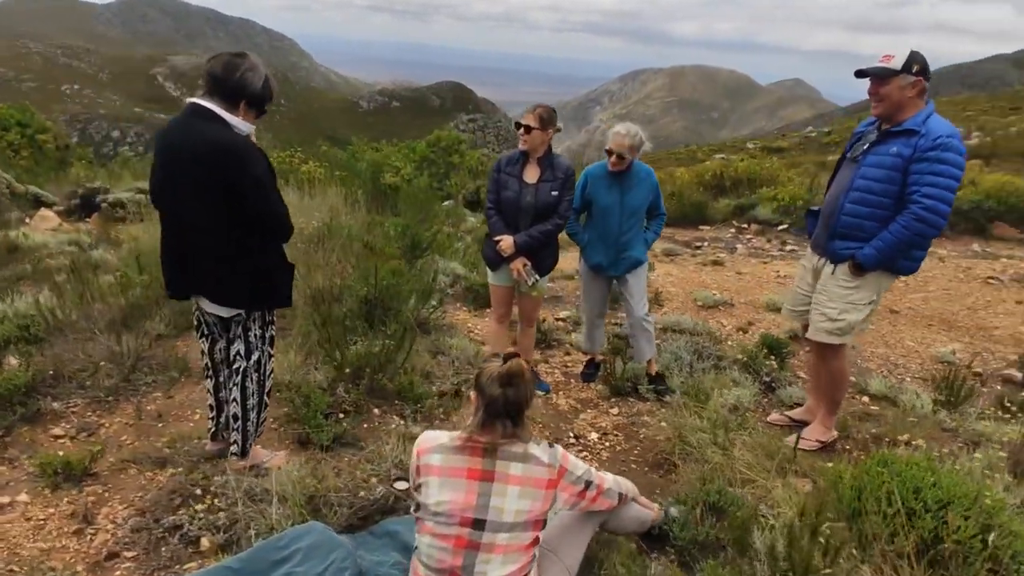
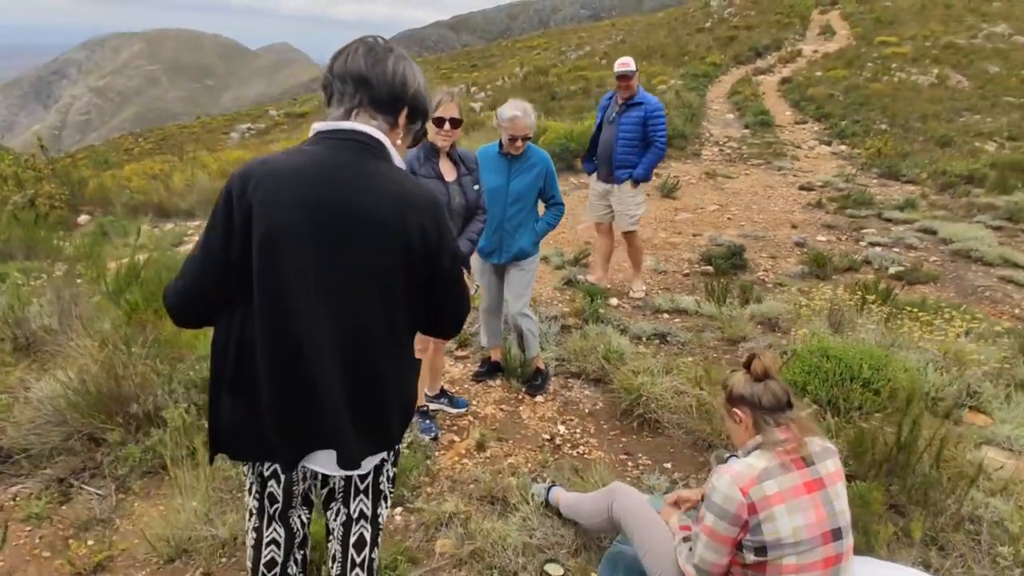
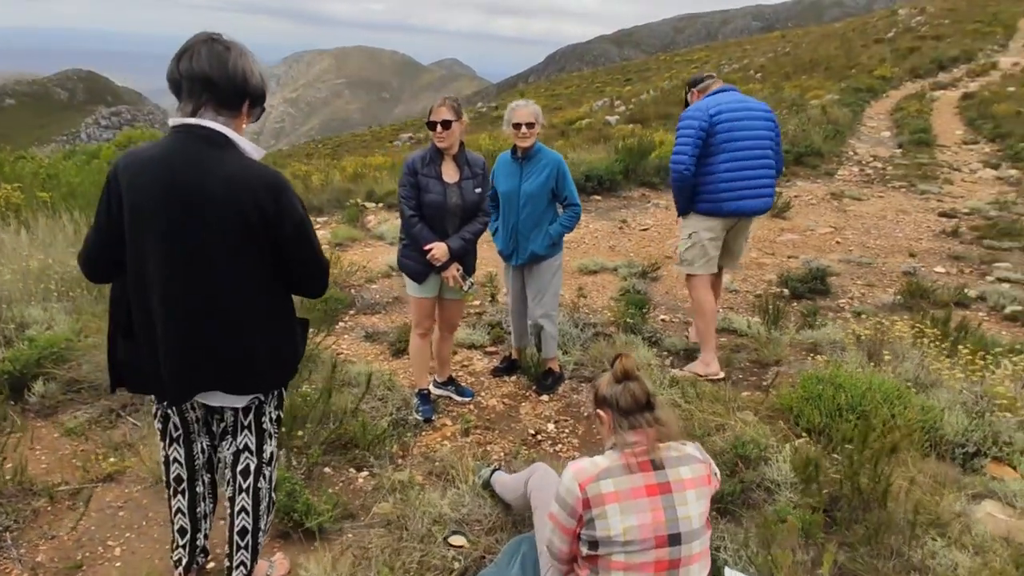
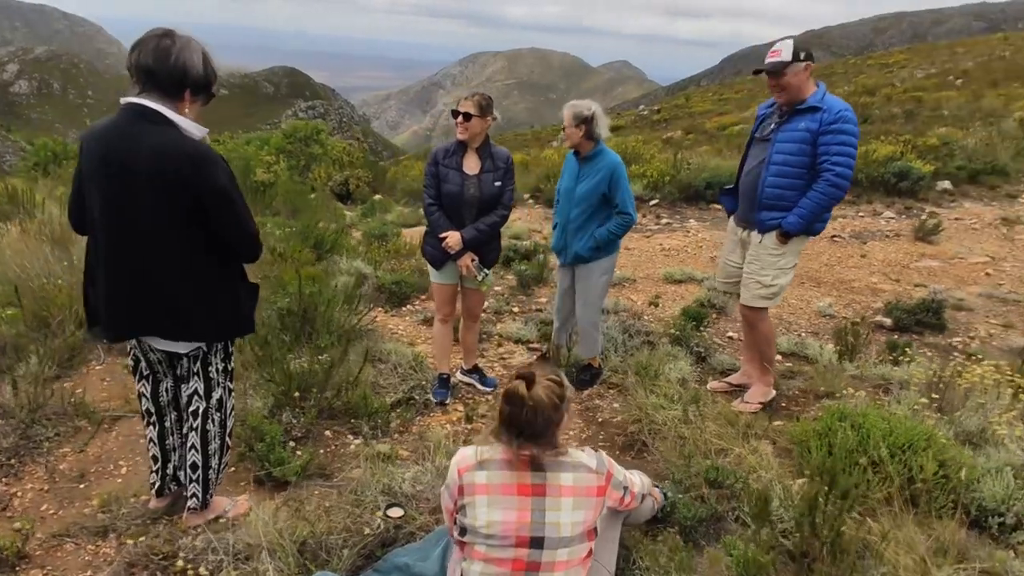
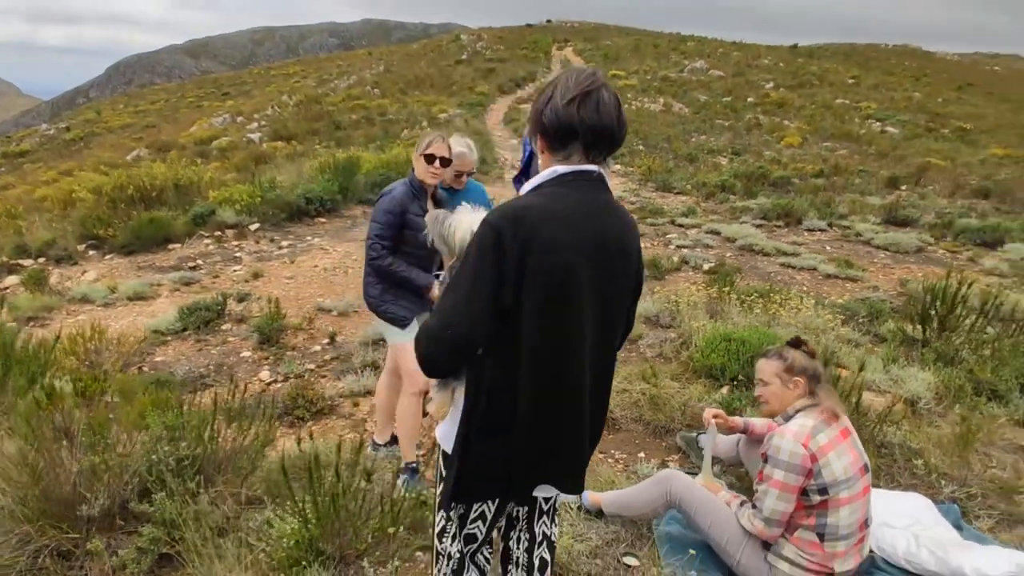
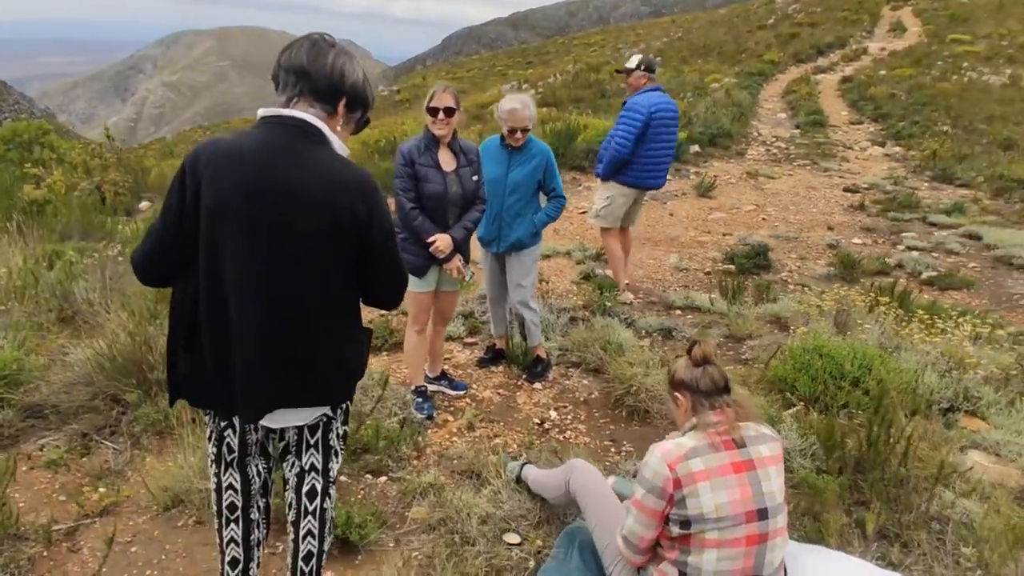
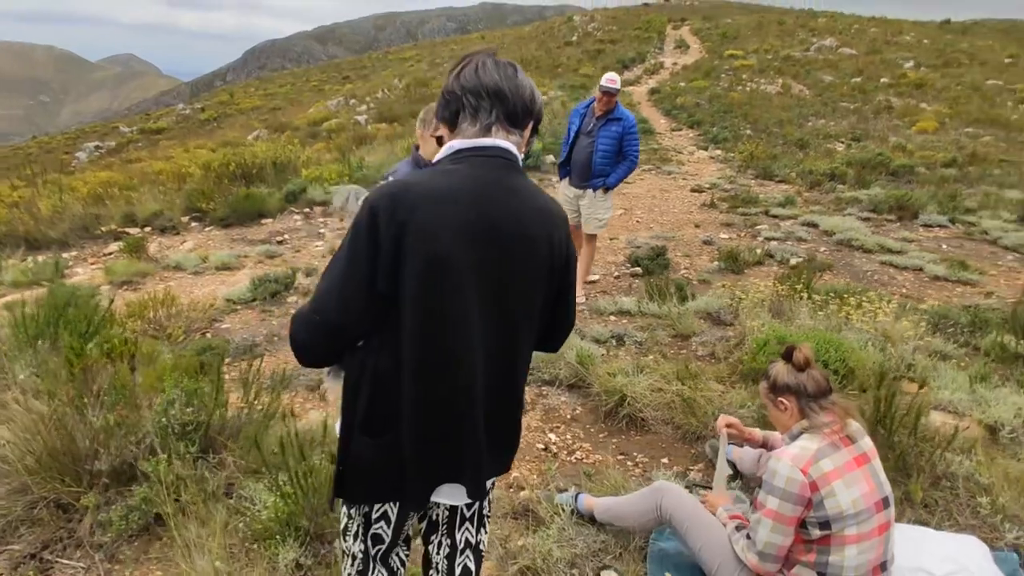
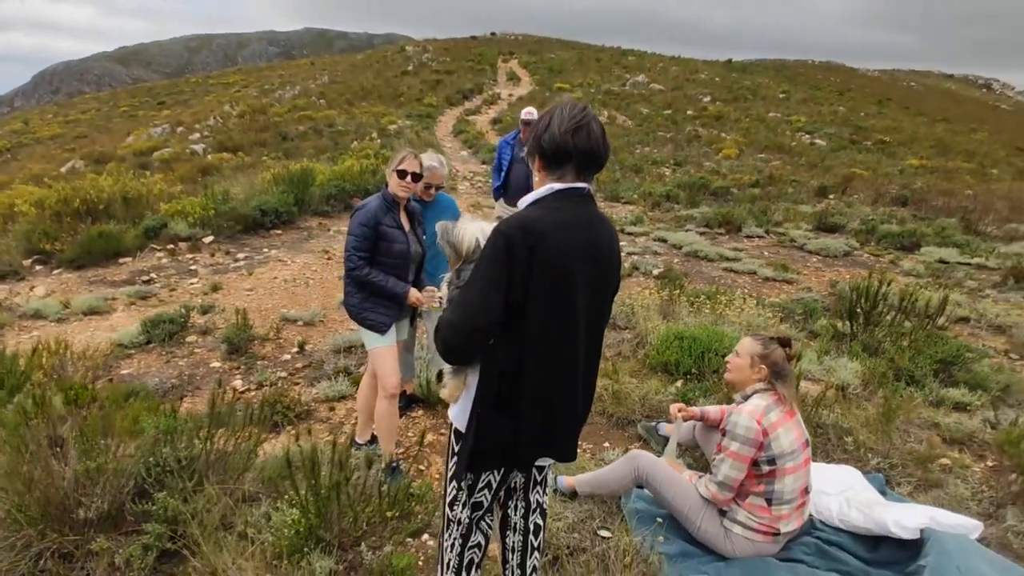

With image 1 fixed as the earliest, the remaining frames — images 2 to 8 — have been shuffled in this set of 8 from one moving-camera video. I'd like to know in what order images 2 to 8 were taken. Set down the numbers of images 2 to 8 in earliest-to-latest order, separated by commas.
4, 3, 6, 2, 7, 5, 8
